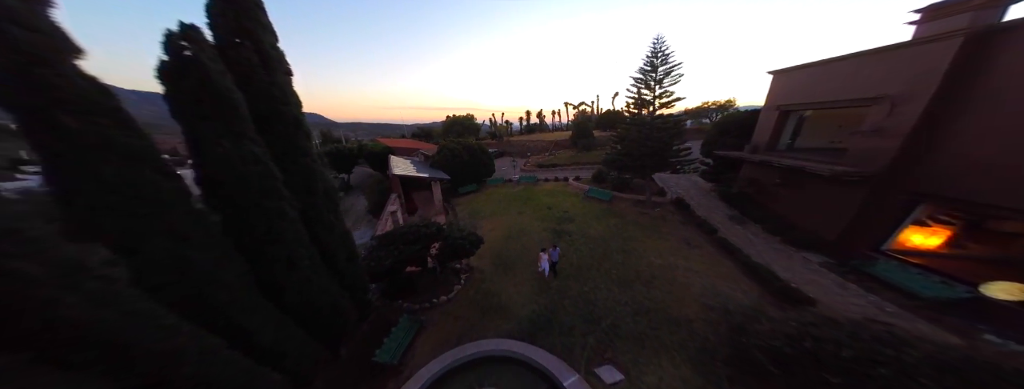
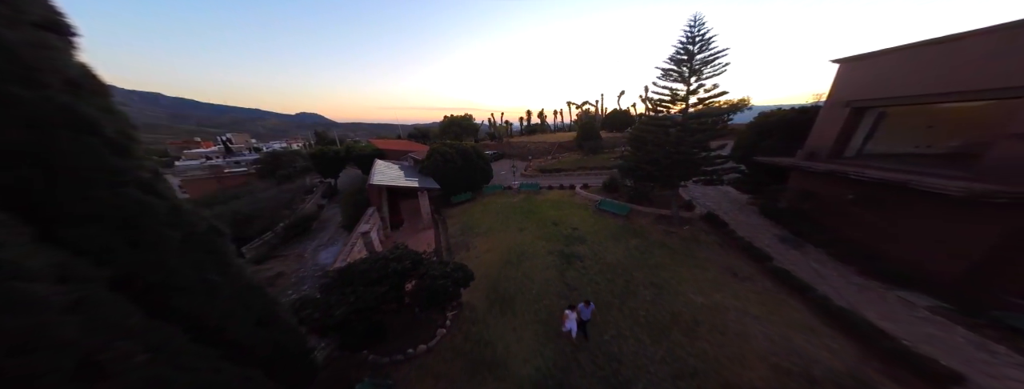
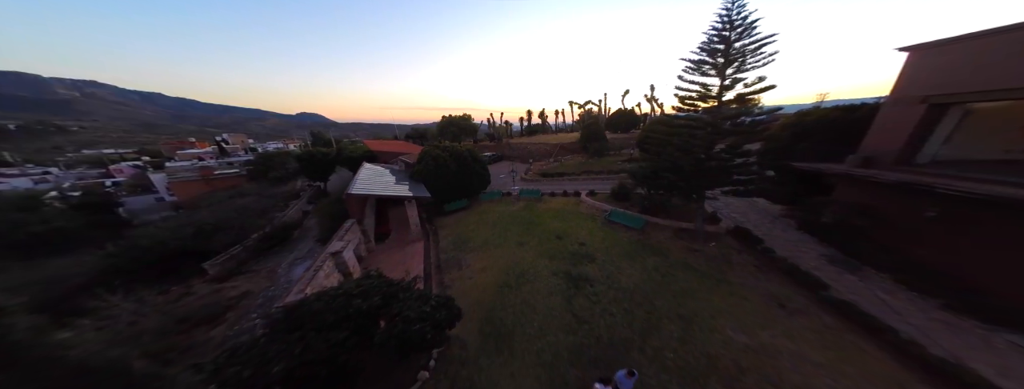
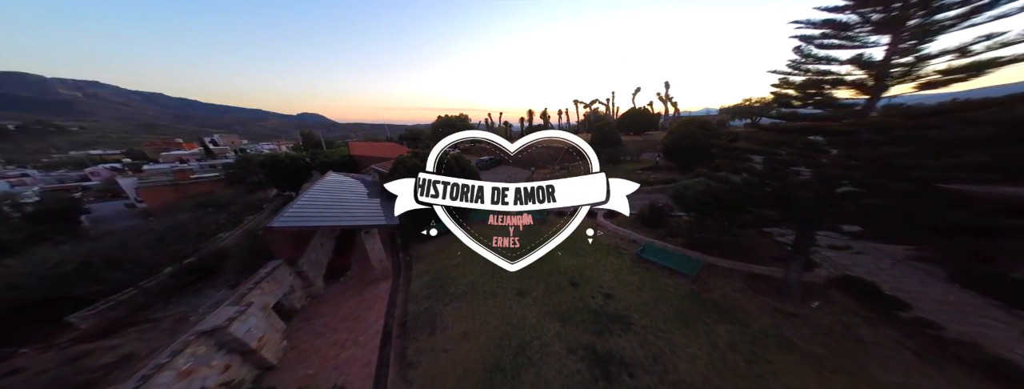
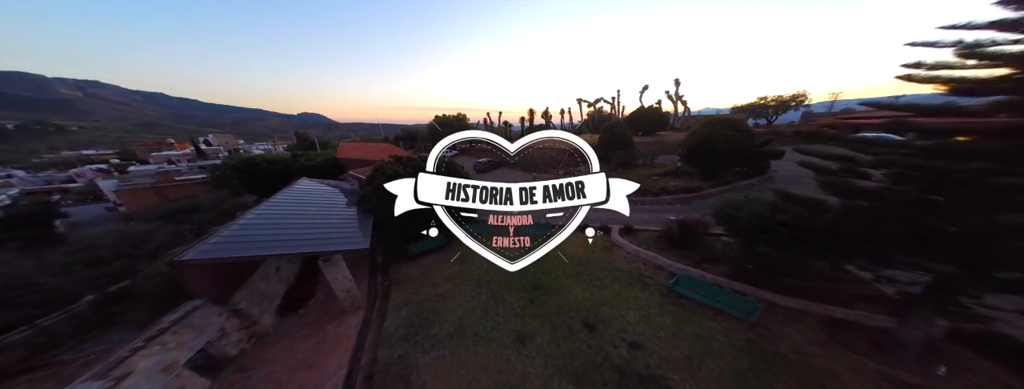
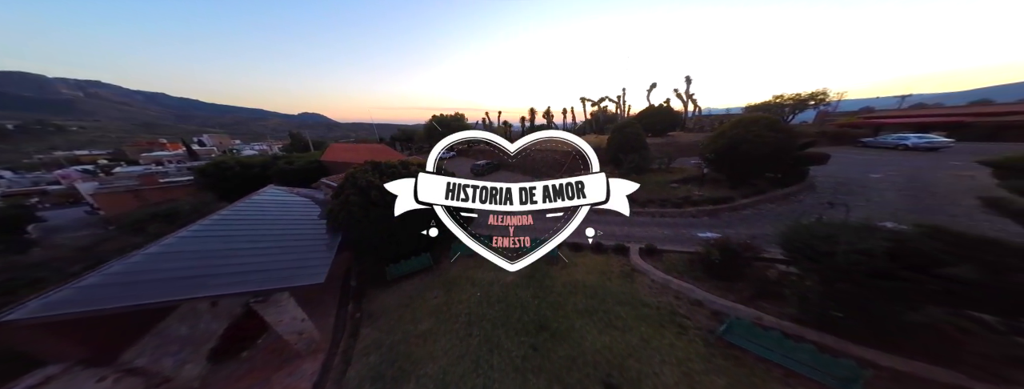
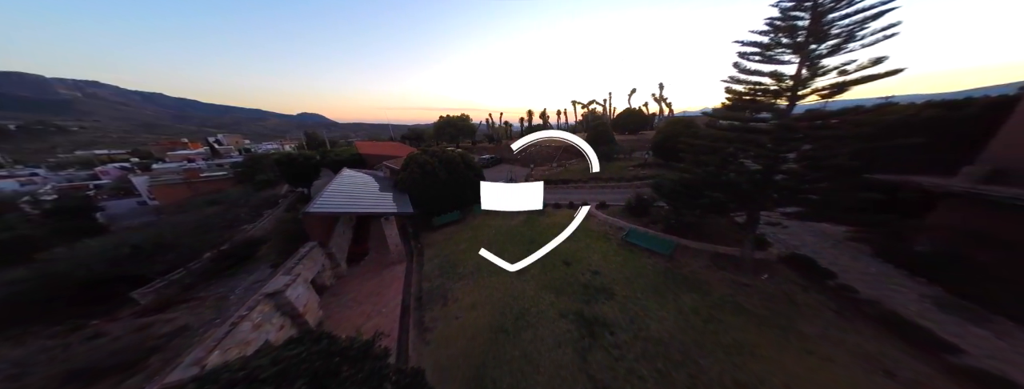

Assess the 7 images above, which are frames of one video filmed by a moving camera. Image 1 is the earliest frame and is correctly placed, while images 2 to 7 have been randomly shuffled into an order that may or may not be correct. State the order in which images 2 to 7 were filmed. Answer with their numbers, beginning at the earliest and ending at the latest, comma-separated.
2, 3, 7, 4, 5, 6
